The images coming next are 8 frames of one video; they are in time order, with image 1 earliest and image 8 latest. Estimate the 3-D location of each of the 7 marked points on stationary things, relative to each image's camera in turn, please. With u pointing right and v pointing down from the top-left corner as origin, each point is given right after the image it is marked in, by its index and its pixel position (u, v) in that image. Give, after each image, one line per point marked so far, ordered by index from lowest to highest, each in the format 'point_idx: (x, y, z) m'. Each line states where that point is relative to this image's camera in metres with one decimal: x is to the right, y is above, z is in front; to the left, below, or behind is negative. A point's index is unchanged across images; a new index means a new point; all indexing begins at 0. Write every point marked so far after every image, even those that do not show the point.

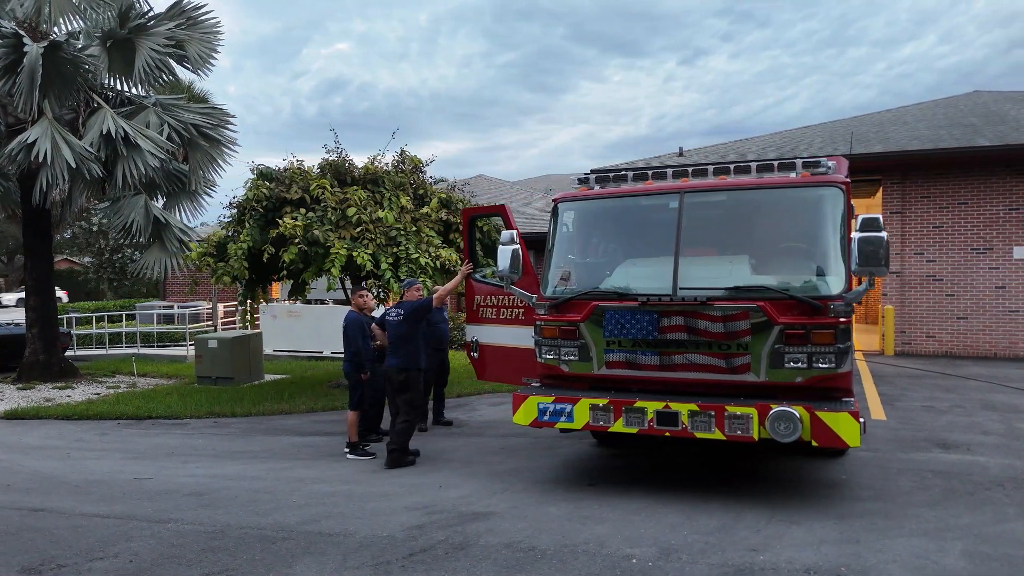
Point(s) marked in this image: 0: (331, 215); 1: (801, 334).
0: (-2.6, +1.0, +10.5) m
1: (+2.1, -0.3, +5.4) m
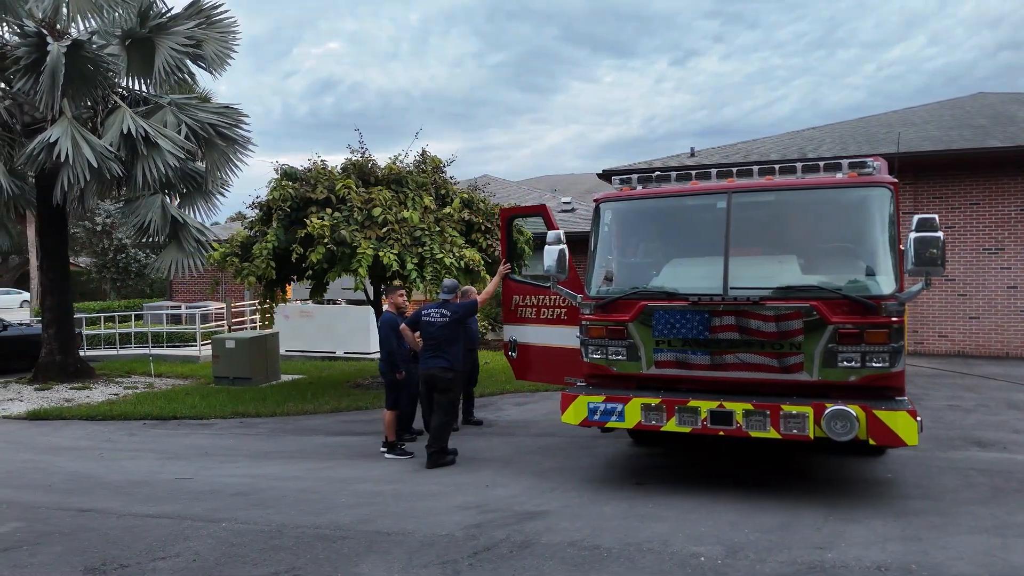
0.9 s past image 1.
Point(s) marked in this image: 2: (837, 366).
0: (-2.2, +1.0, +10.5) m
1: (+2.5, -0.3, +5.4) m
2: (+2.4, -0.6, +5.5) m
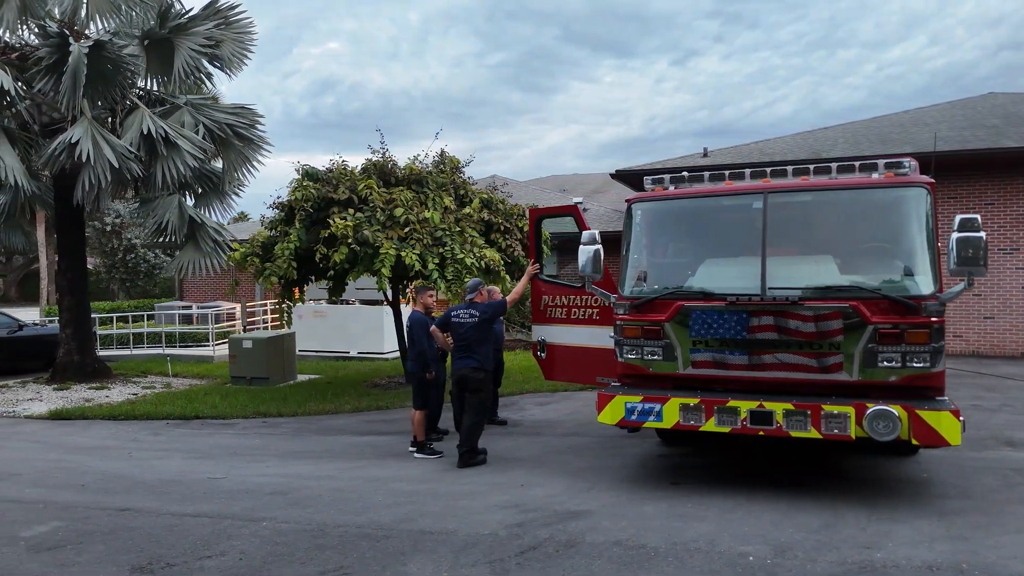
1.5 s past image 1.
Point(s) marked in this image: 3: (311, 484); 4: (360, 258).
0: (-1.9, +1.0, +10.6) m
1: (+2.8, -0.3, +5.4) m
2: (+2.7, -0.6, +5.5) m
3: (-1.8, -1.8, +6.7) m
4: (-2.2, +0.4, +10.4) m
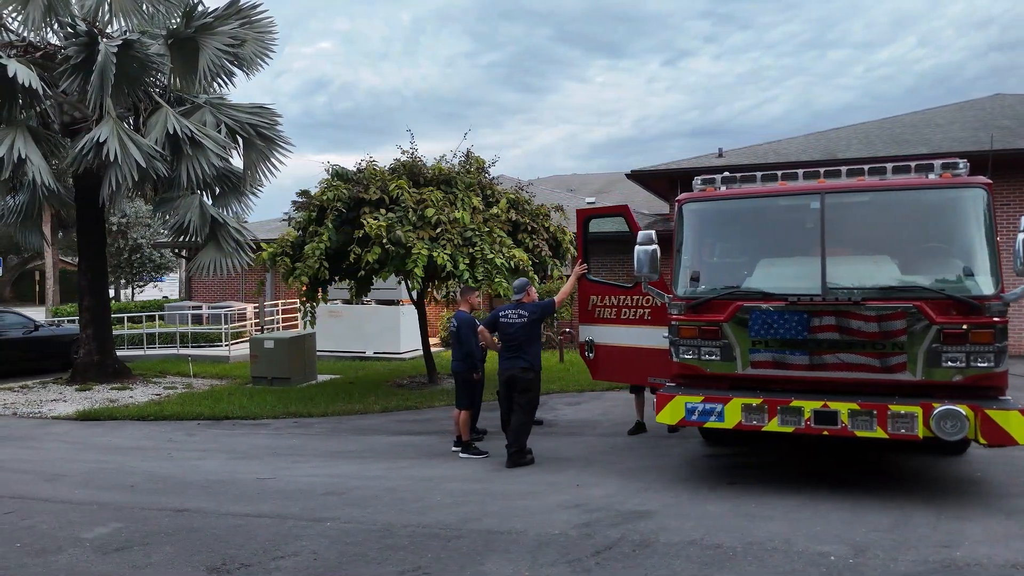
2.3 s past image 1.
0: (-1.4, +1.0, +10.5) m
1: (+3.3, -0.3, +5.5) m
2: (+3.2, -0.6, +5.5) m
3: (-1.4, -1.8, +6.7) m
4: (-1.7, +0.4, +10.4) m
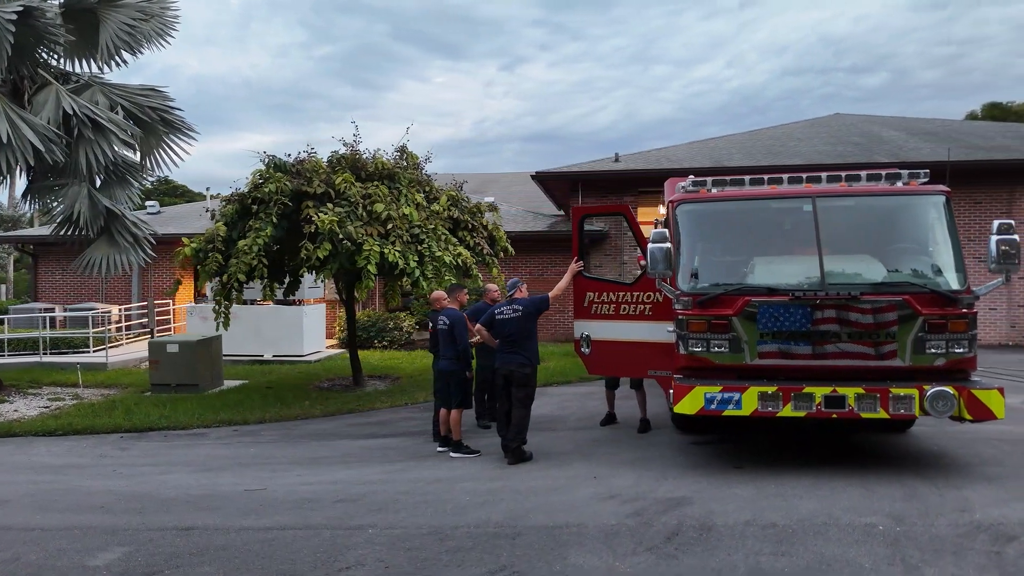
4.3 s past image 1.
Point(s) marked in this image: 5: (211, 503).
0: (-2.1, +1.1, +10.2) m
1: (+3.6, -0.3, +6.2) m
2: (+3.5, -0.5, +6.2) m
3: (-1.2, -1.8, +6.4) m
4: (-2.3, +0.5, +10.0) m
5: (-2.6, -1.8, +6.2) m
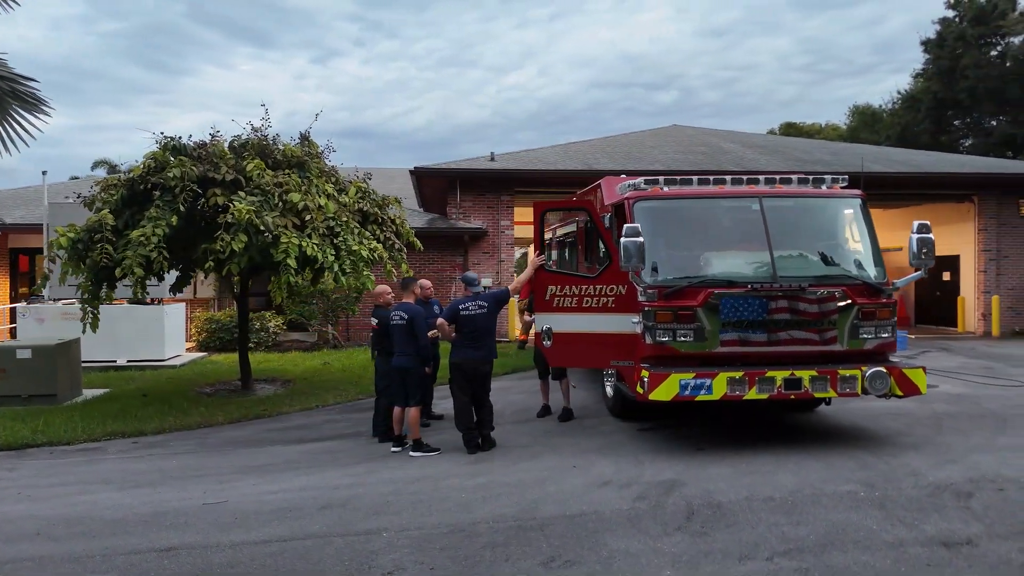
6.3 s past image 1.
0: (-3.1, +1.1, +9.5) m
1: (+3.4, -0.2, +7.0) m
2: (+3.3, -0.5, +7.0) m
3: (-1.3, -1.7, +6.1) m
4: (-3.3, +0.5, +9.3) m
5: (-2.6, -1.8, +5.6) m
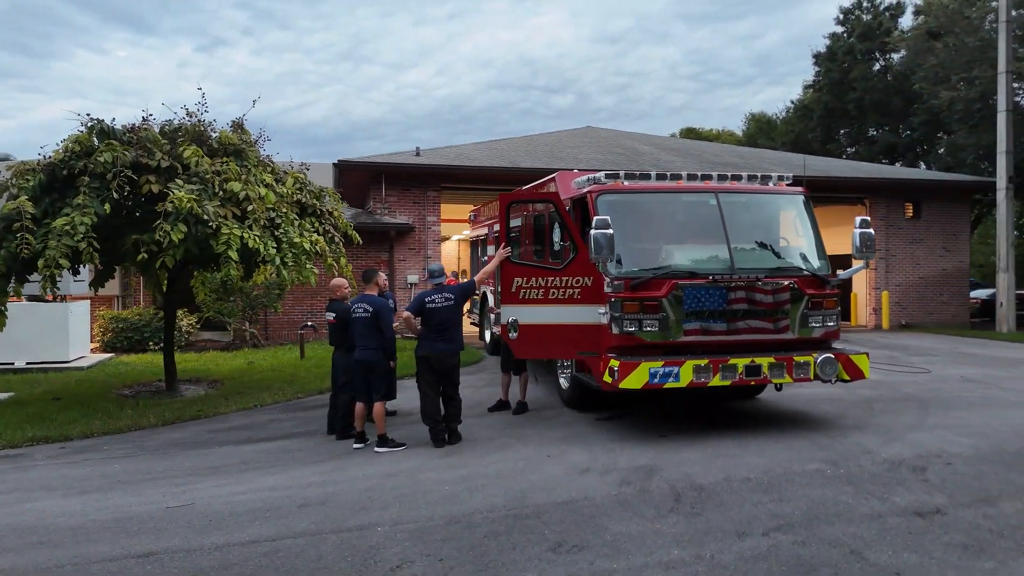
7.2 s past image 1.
0: (-3.7, +1.2, +9.0) m
1: (+3.1, -0.1, +7.4) m
2: (+3.0, -0.4, +7.4) m
3: (-1.5, -1.6, +5.9) m
4: (-3.8, +0.6, +8.8) m
5: (-2.7, -1.7, +5.2) m
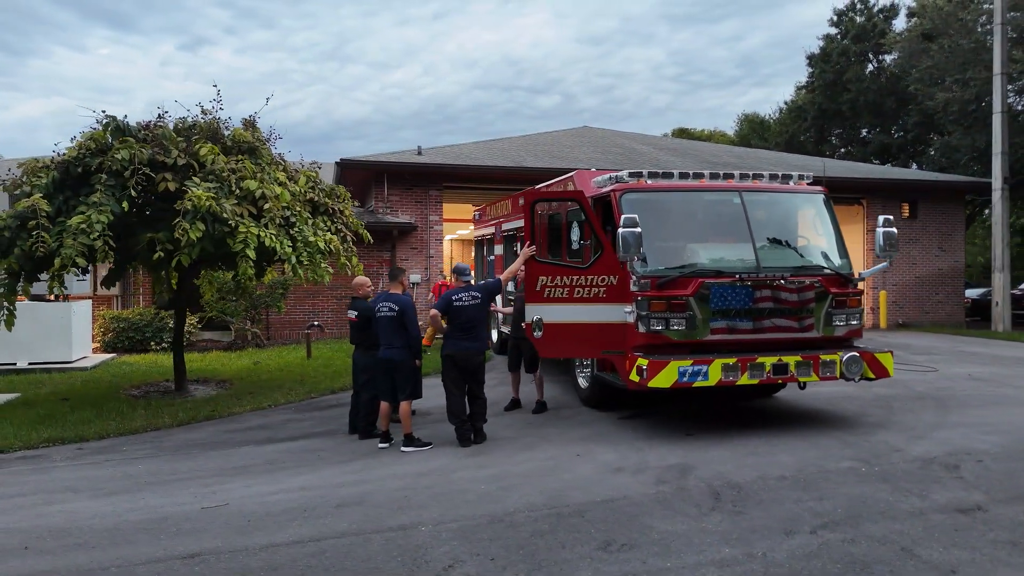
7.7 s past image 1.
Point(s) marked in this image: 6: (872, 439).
0: (-3.5, +1.2, +9.0) m
1: (+3.4, -0.1, +7.4) m
2: (+3.2, -0.4, +7.4) m
3: (-1.2, -1.6, +5.8) m
4: (-3.6, +0.6, +8.7) m
5: (-2.4, -1.7, +5.1) m
6: (+3.3, -1.4, +6.8) m
